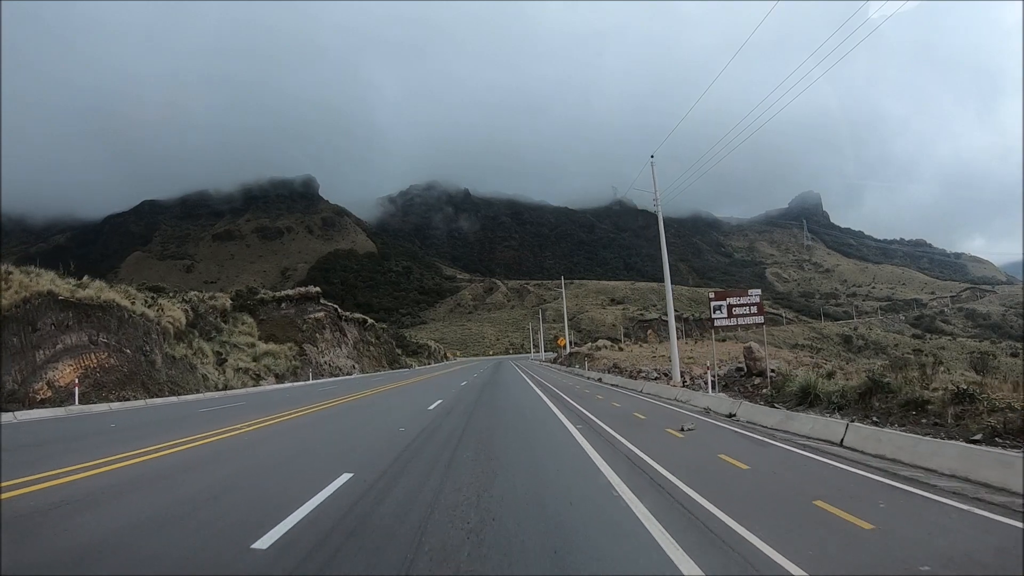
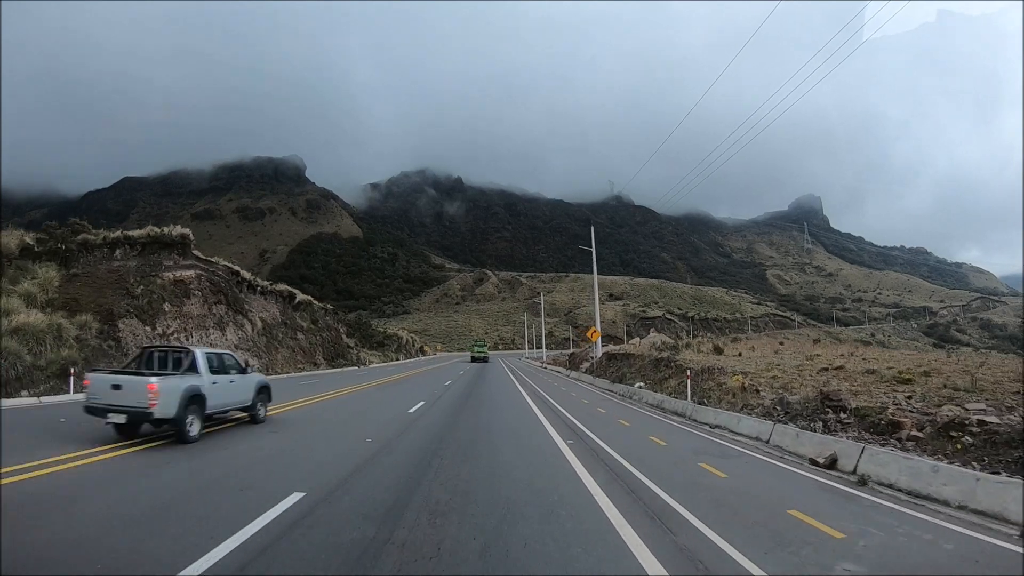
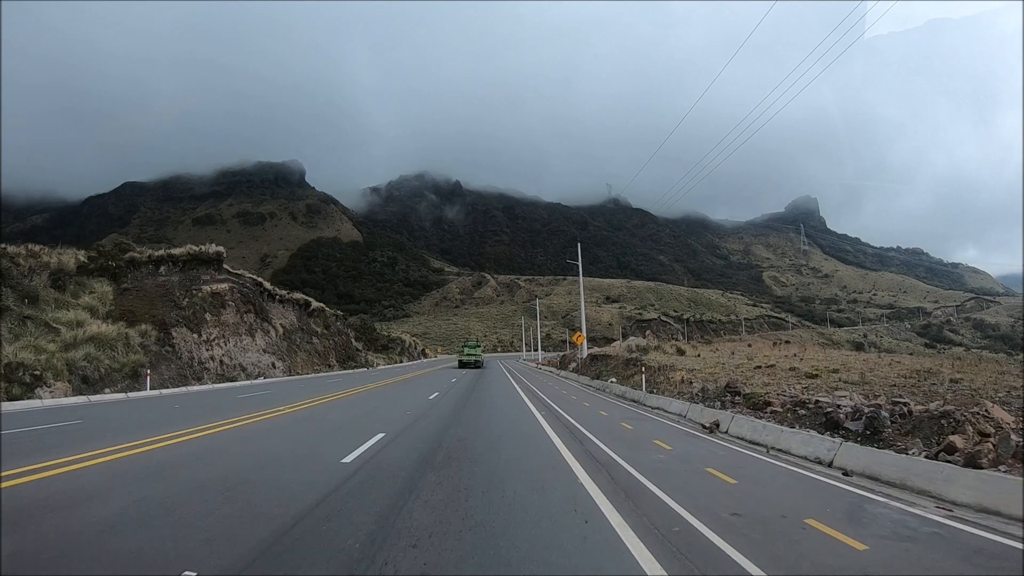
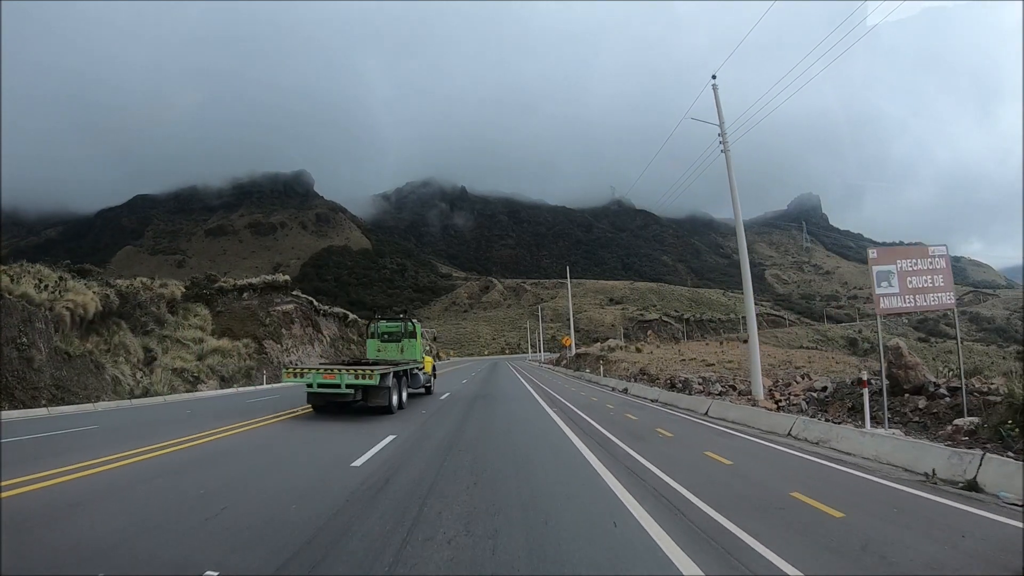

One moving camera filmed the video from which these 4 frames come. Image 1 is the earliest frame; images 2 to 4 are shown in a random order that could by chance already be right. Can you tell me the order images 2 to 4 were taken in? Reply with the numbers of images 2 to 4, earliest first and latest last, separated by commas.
4, 3, 2
